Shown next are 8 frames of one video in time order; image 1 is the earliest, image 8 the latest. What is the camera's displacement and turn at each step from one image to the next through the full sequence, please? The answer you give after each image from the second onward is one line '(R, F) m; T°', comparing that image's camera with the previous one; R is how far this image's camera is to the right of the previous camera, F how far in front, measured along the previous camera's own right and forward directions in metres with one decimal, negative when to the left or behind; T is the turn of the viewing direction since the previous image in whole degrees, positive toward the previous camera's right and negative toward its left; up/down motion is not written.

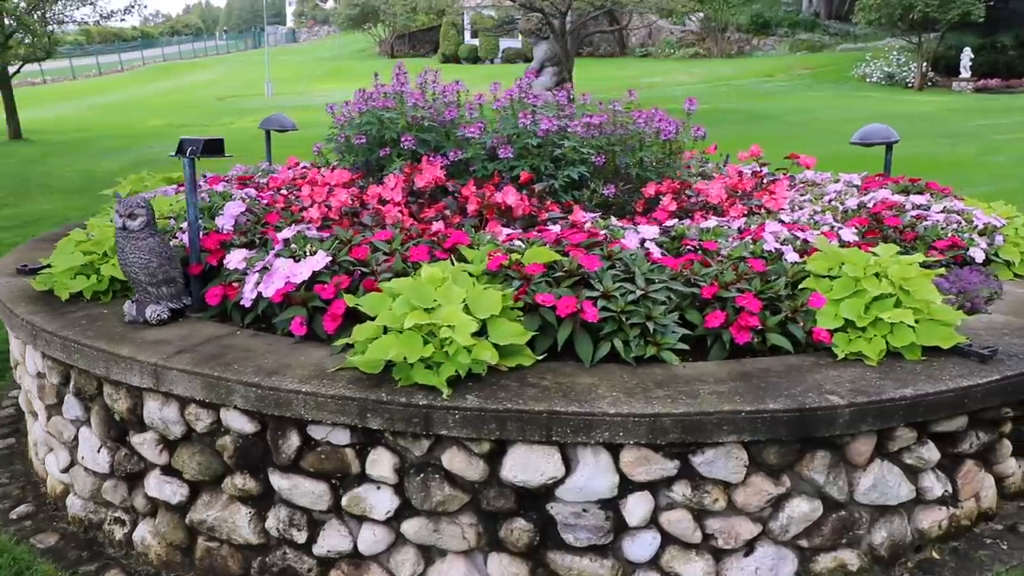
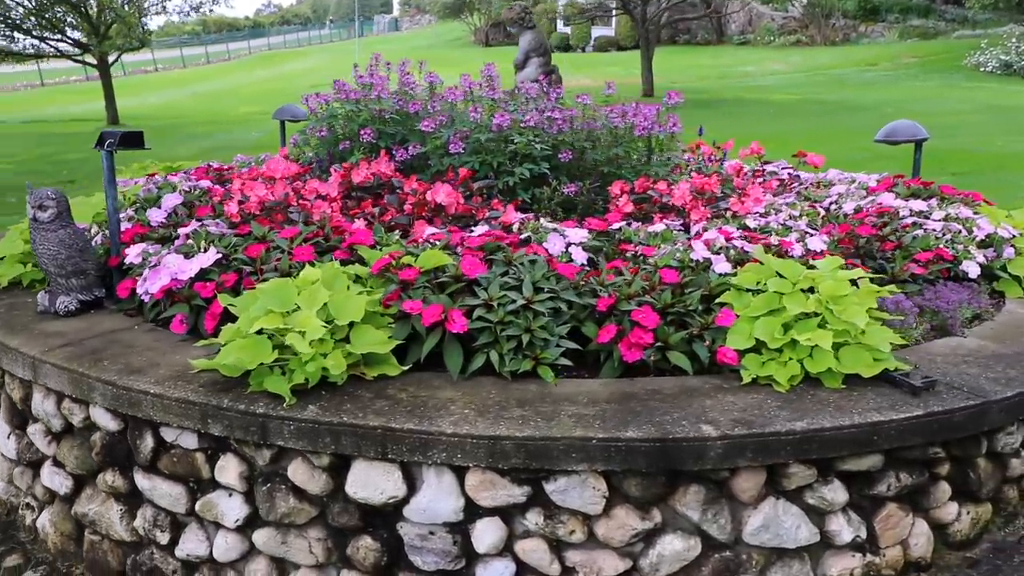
(+0.7, +0.2) m; -7°
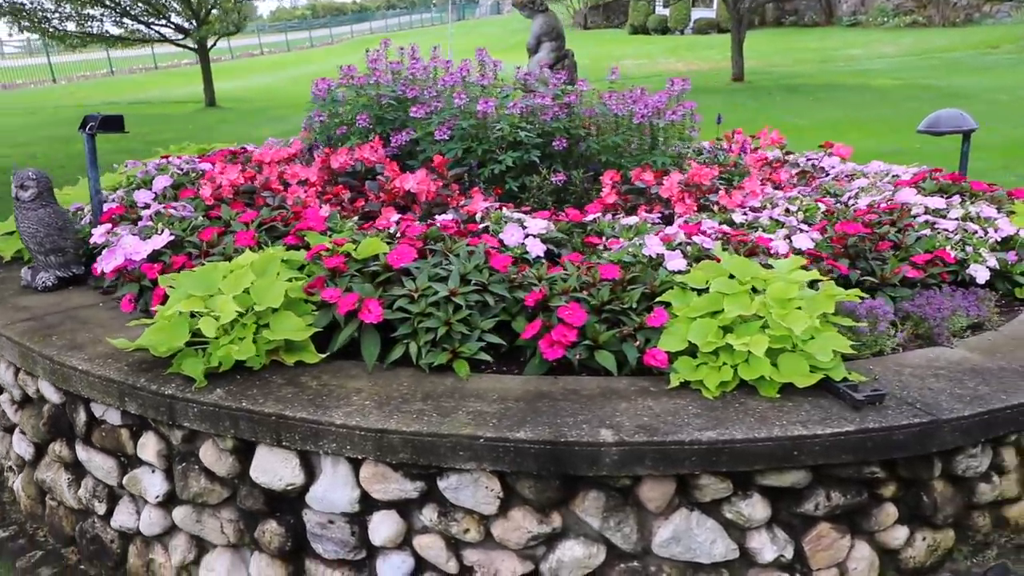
(+0.5, +0.1) m; -7°
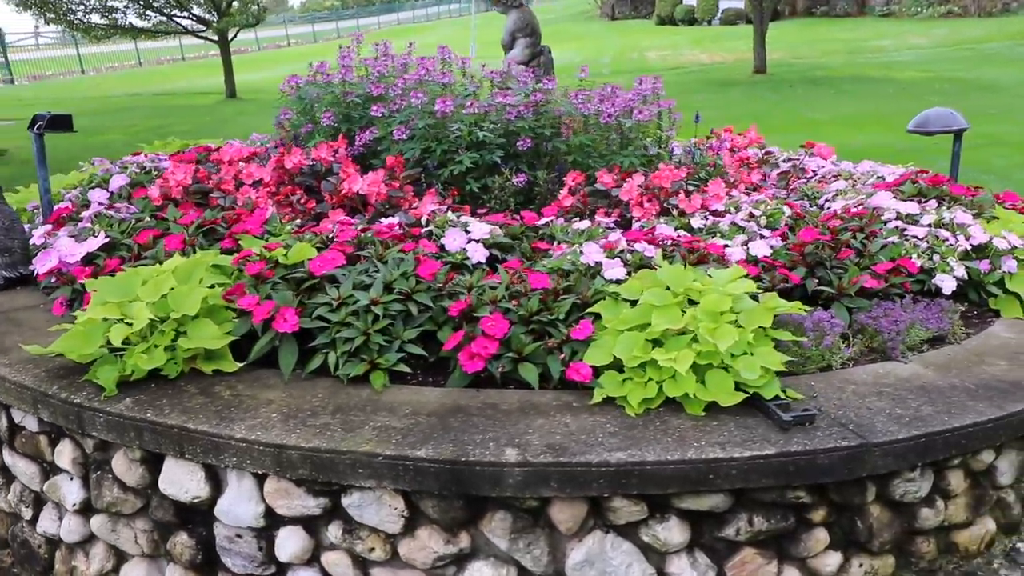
(+0.3, +0.1) m; -2°
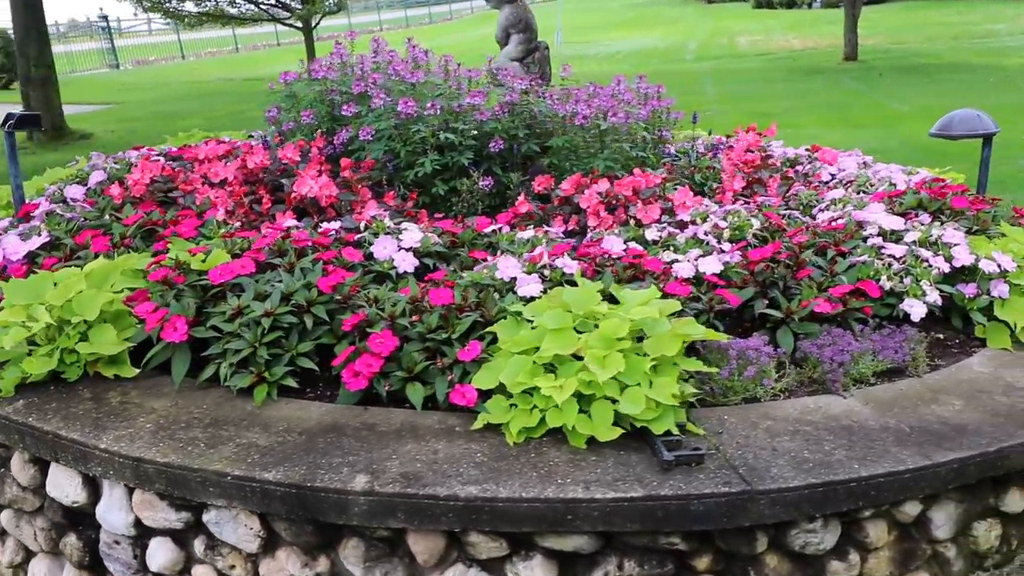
(+0.6, +0.1) m; -6°
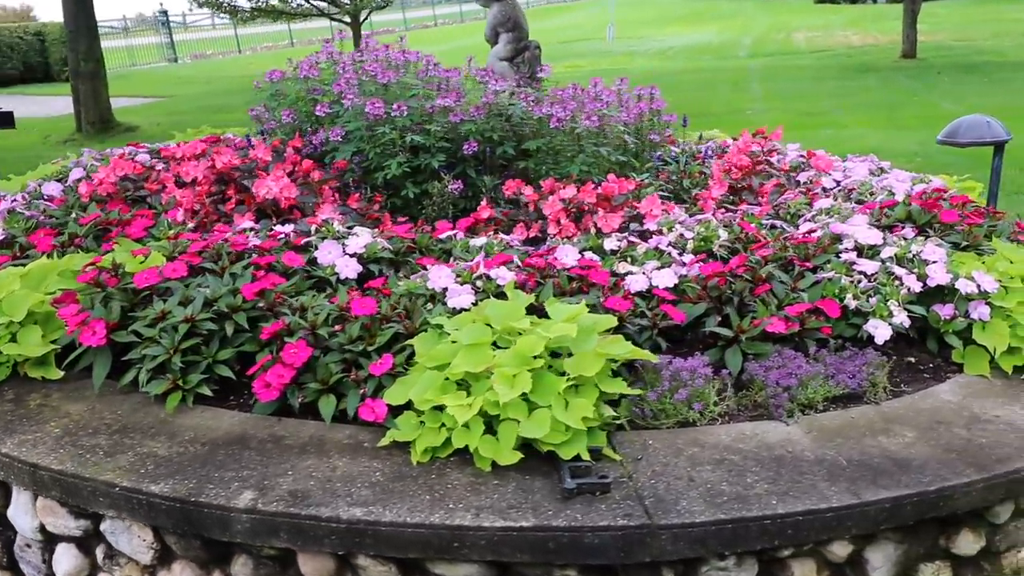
(+0.4, +0.1) m; -4°
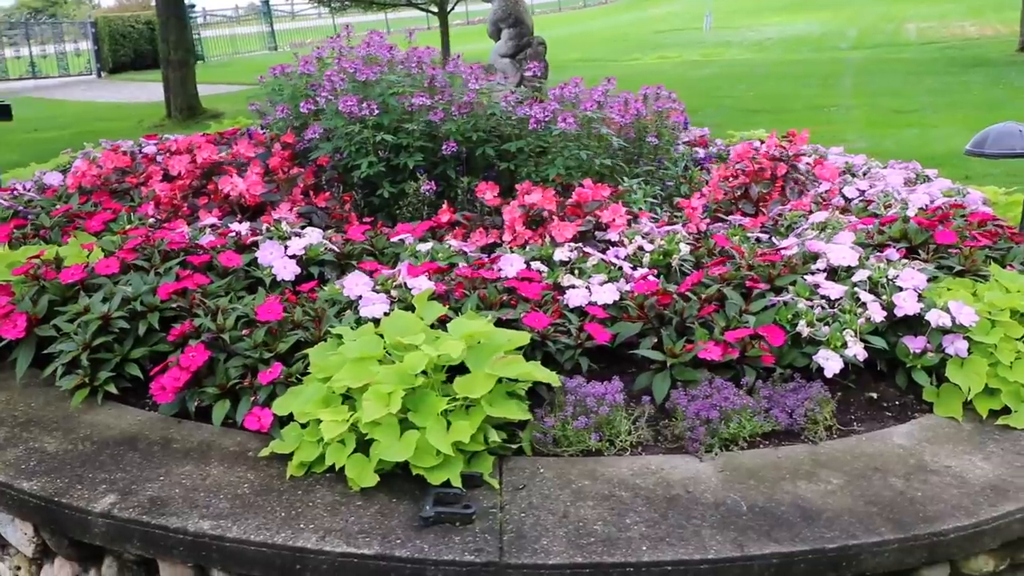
(+0.5, +0.1) m; -7°
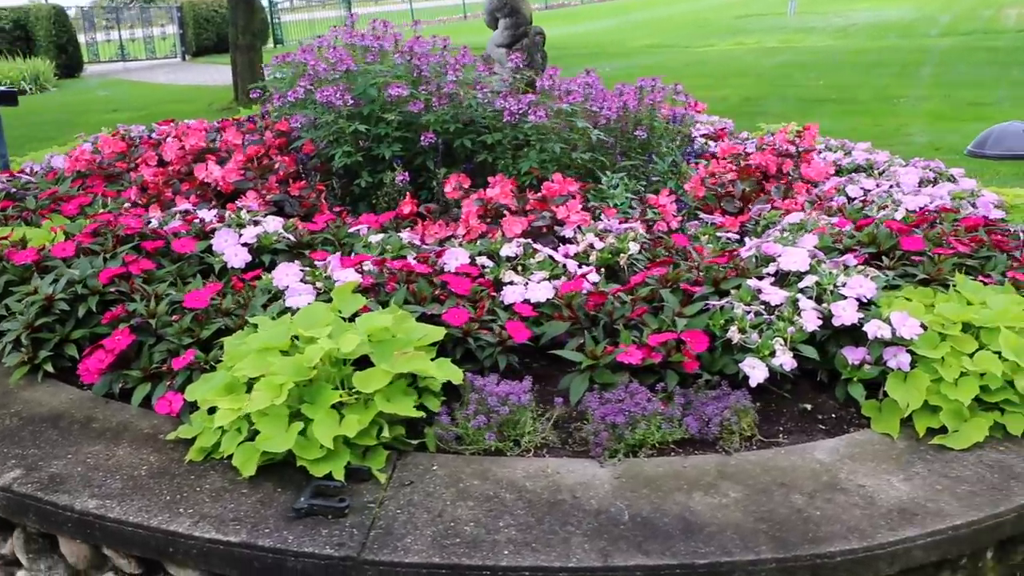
(+0.5, 0.0) m; -6°
